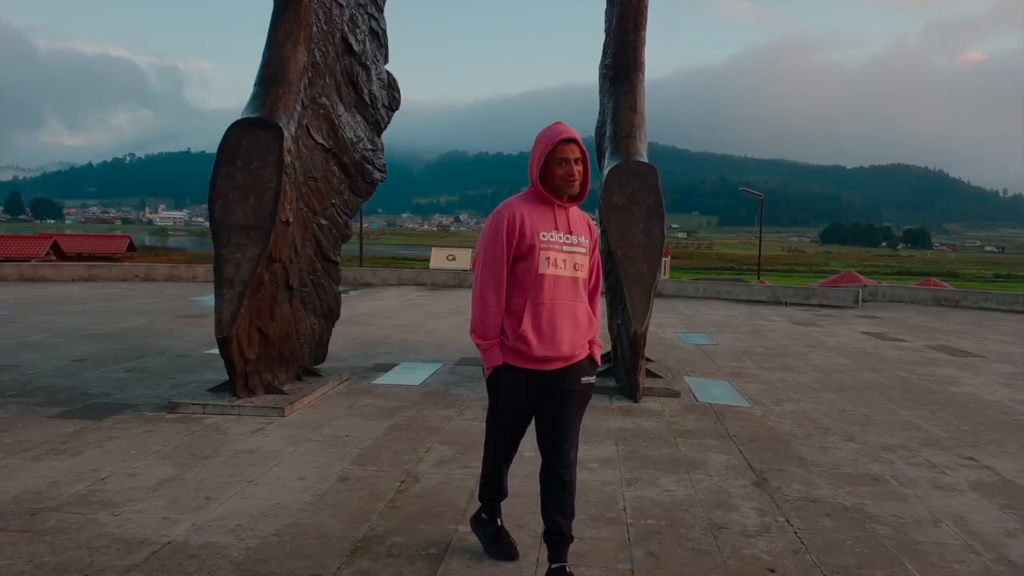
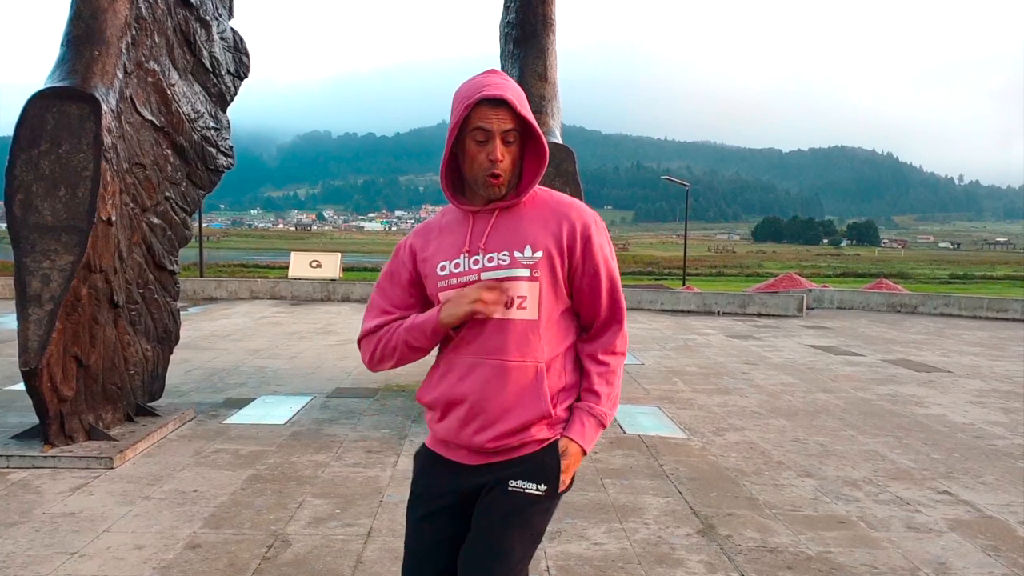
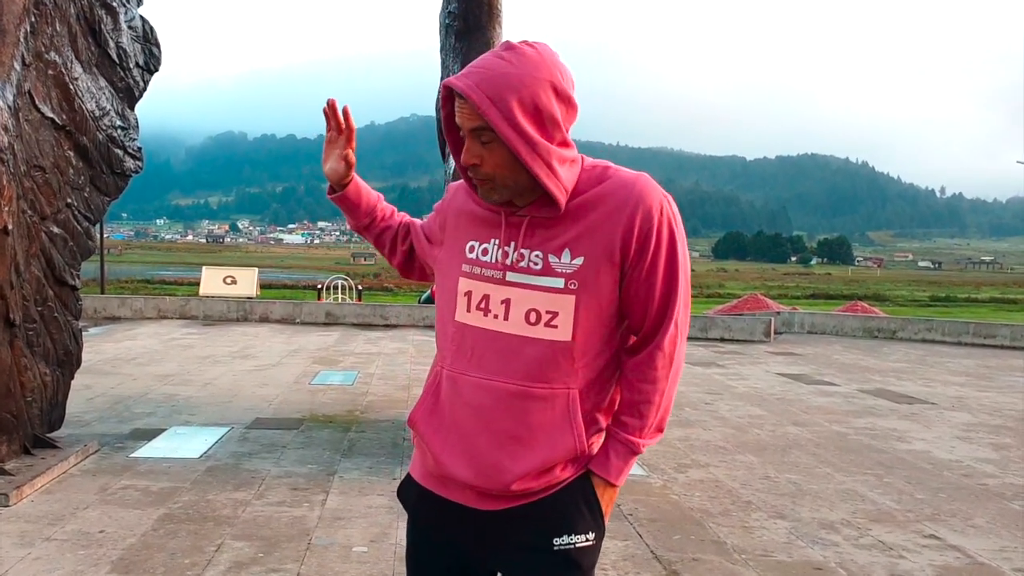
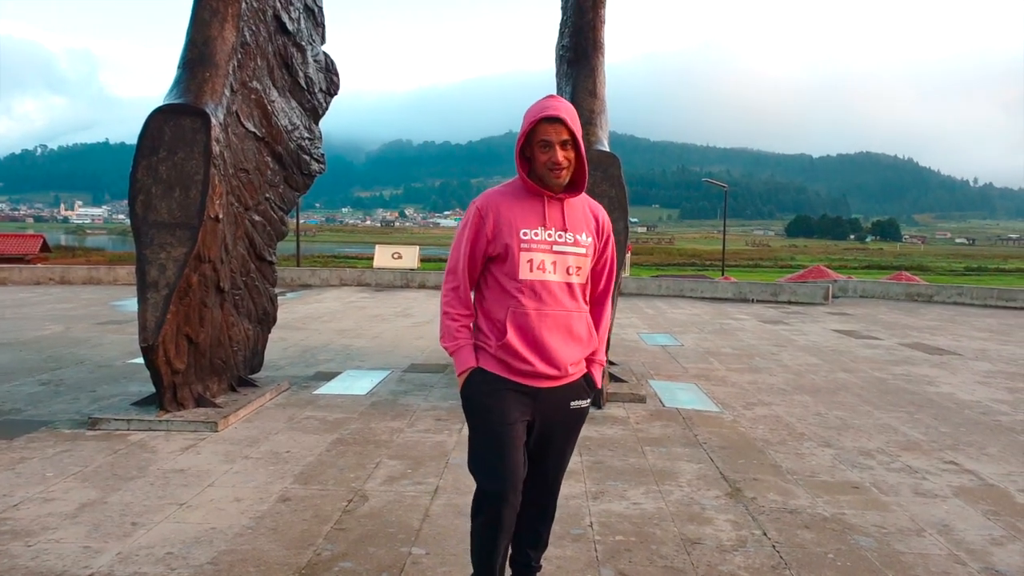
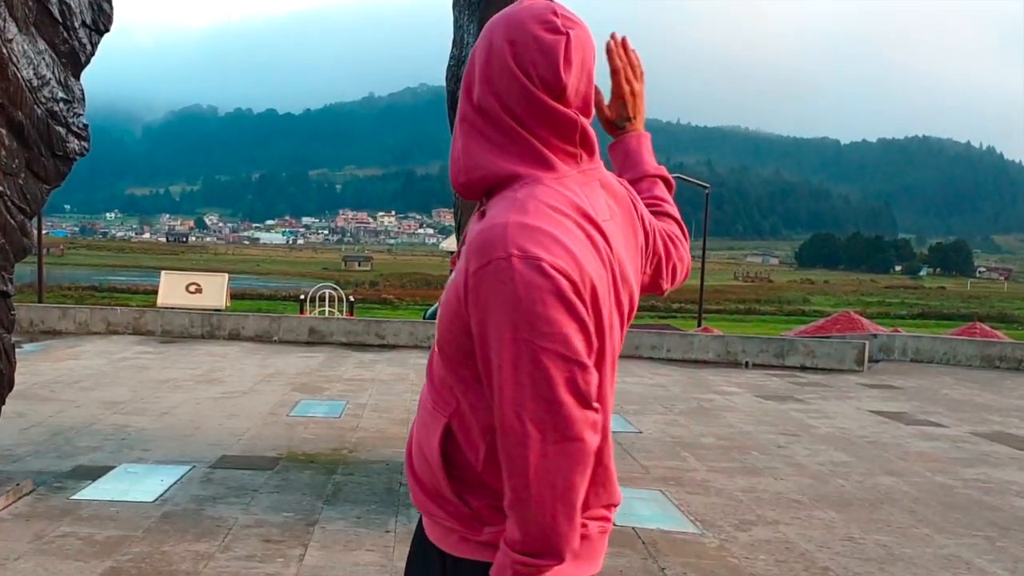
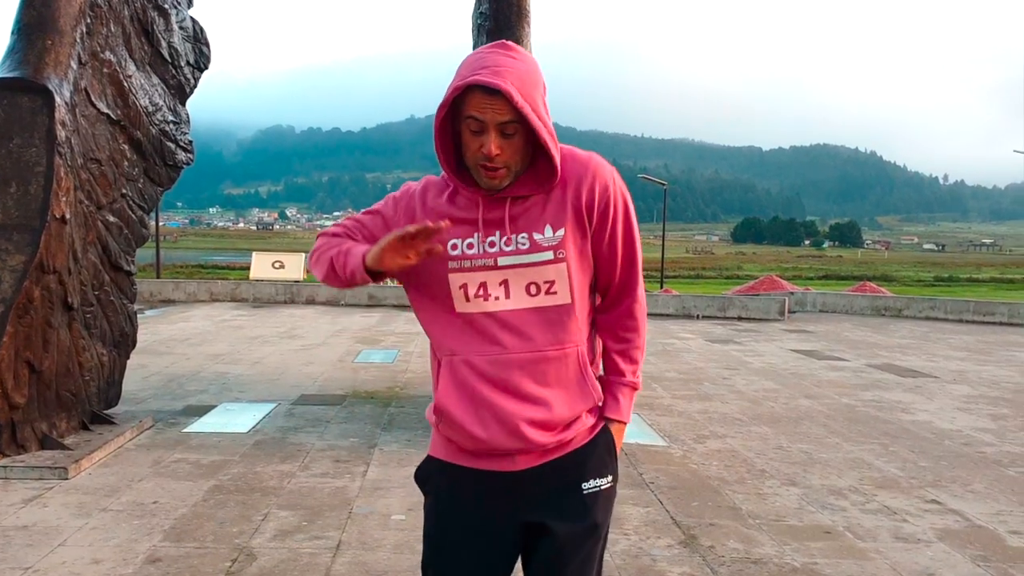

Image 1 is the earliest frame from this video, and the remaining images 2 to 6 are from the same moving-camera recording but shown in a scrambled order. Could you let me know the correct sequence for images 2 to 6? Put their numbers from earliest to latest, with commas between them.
4, 2, 6, 3, 5
